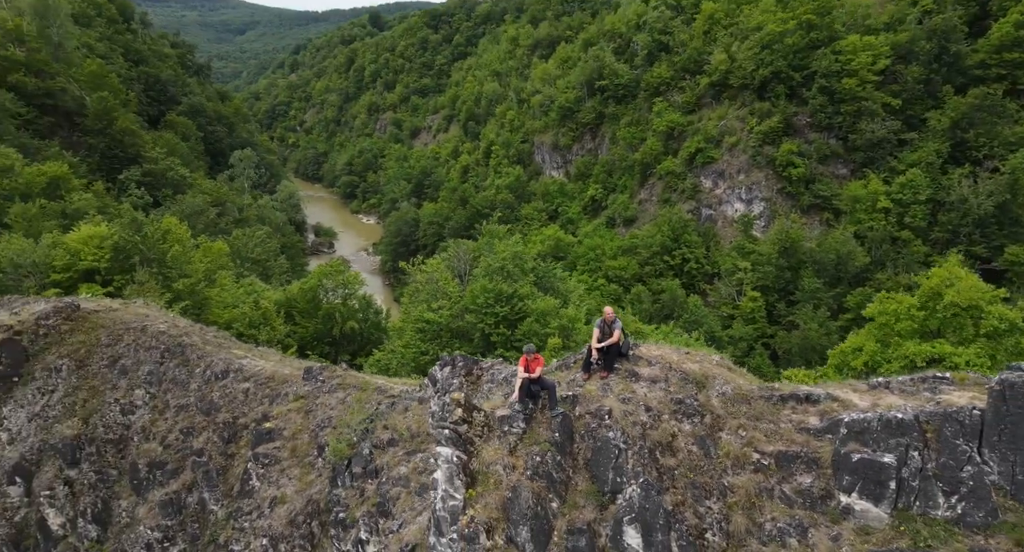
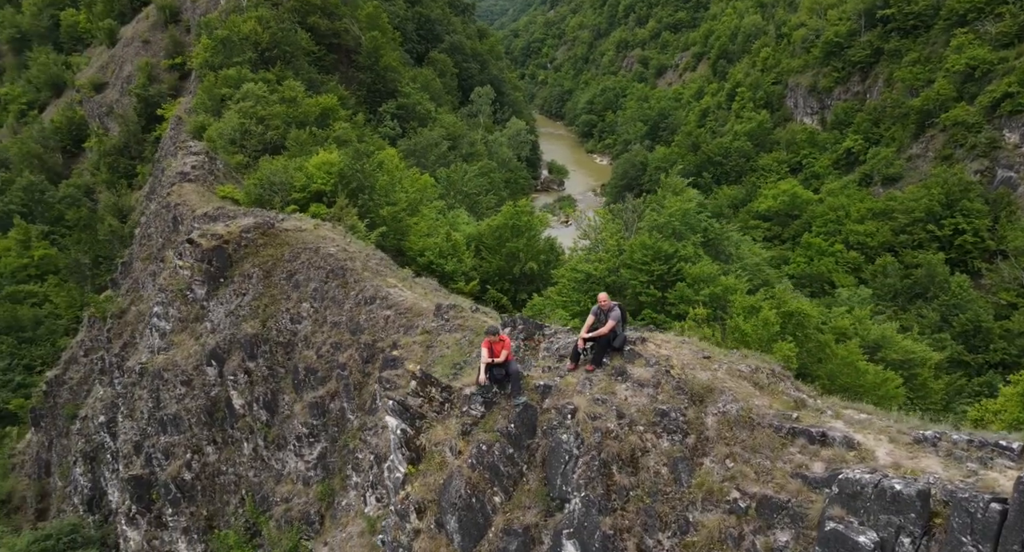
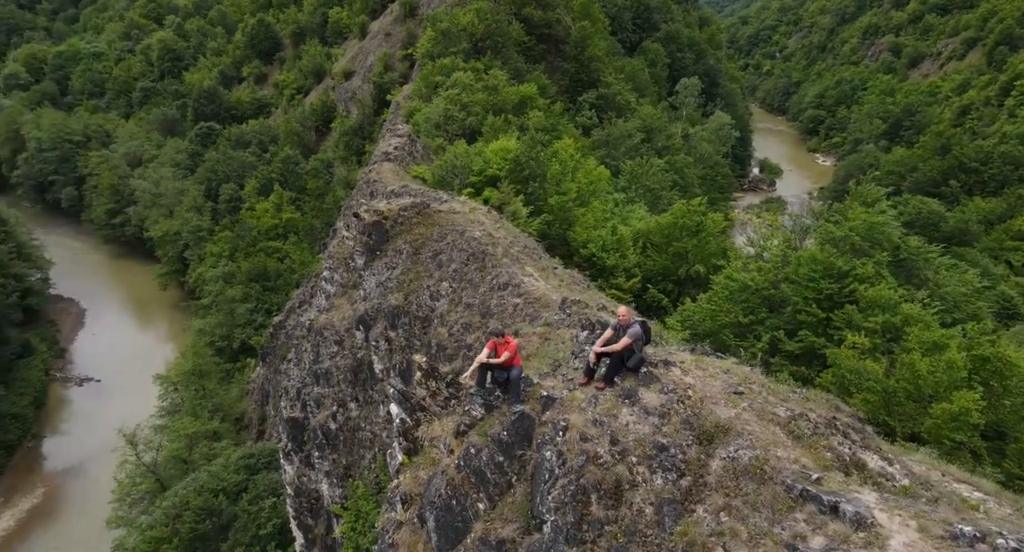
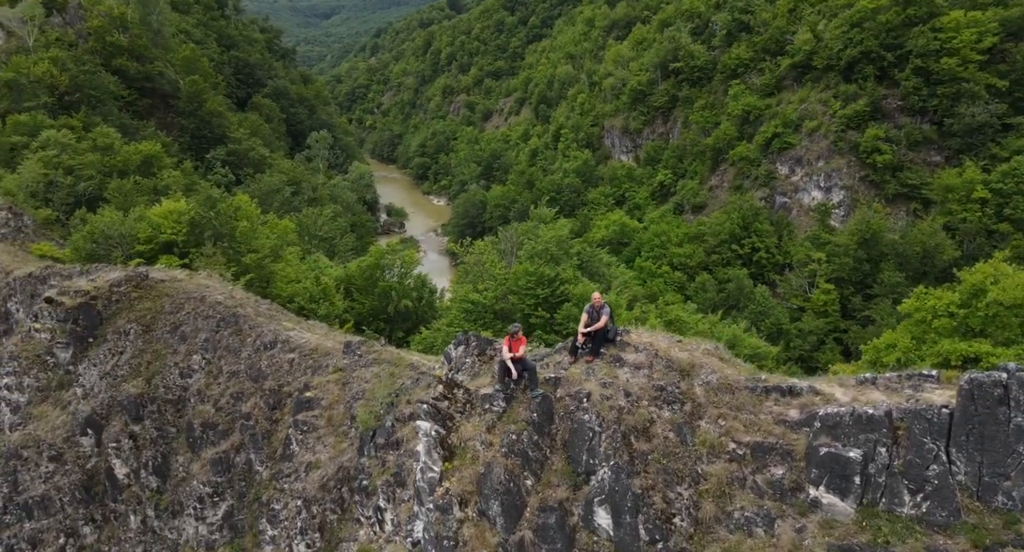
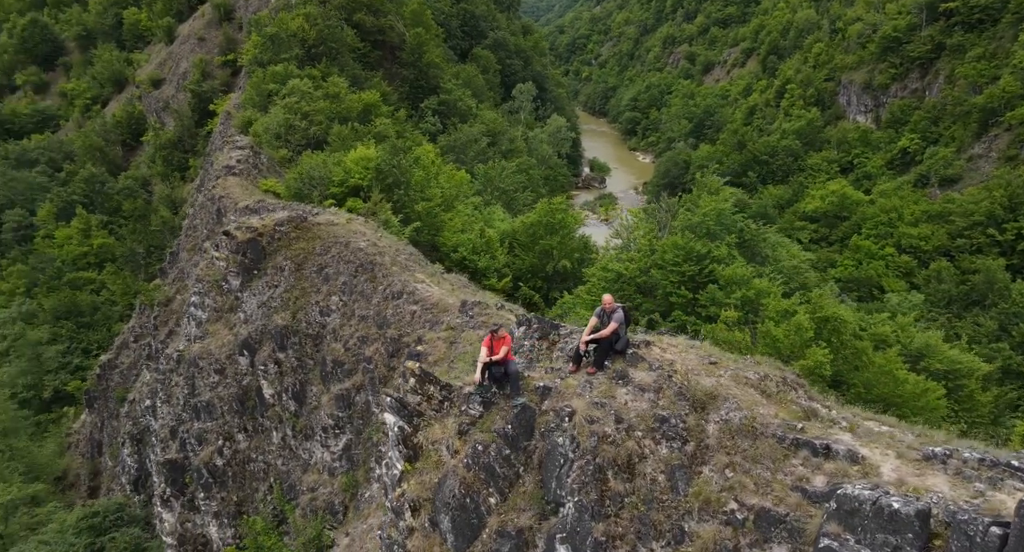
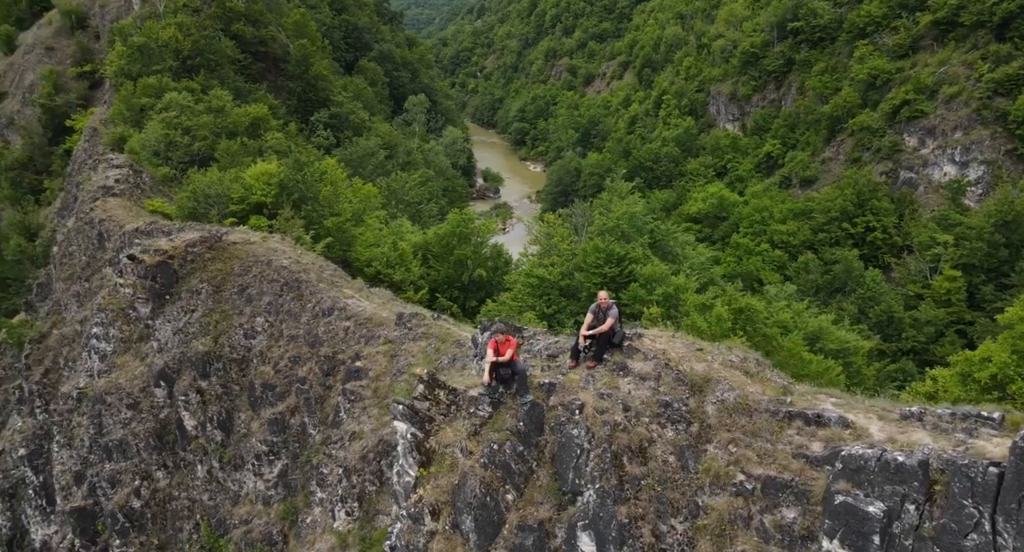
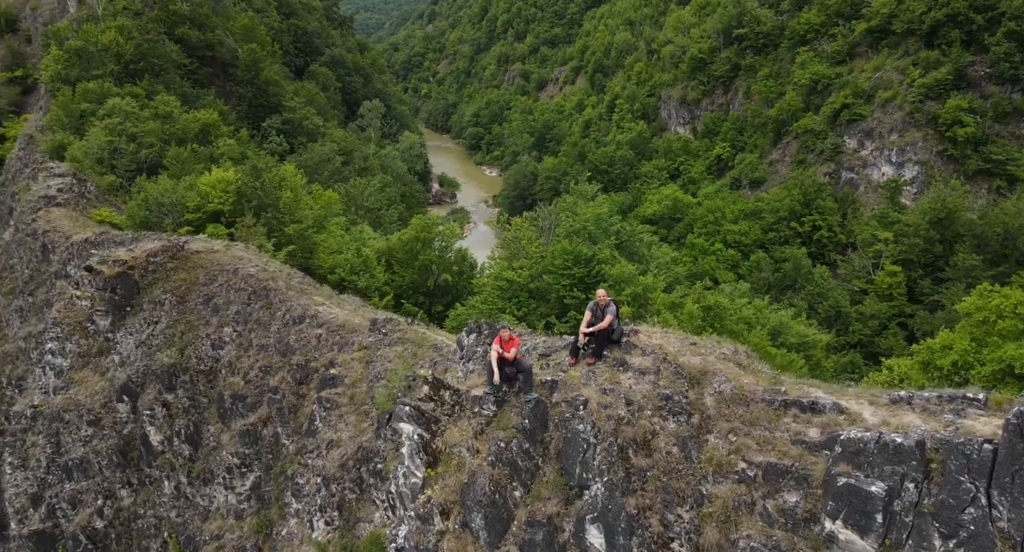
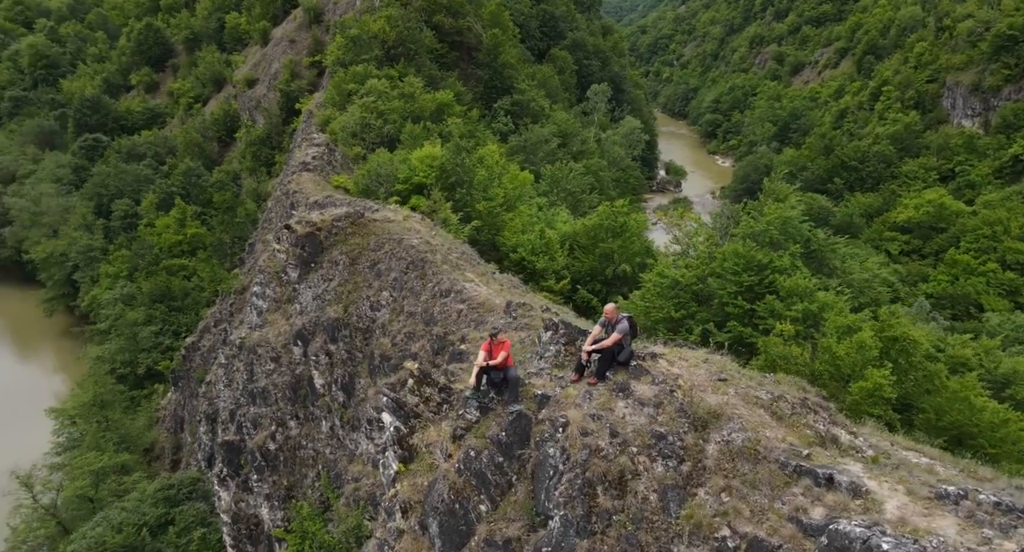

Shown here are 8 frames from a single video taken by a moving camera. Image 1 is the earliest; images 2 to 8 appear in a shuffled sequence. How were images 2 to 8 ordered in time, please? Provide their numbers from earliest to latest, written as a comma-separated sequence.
4, 7, 6, 2, 5, 8, 3
